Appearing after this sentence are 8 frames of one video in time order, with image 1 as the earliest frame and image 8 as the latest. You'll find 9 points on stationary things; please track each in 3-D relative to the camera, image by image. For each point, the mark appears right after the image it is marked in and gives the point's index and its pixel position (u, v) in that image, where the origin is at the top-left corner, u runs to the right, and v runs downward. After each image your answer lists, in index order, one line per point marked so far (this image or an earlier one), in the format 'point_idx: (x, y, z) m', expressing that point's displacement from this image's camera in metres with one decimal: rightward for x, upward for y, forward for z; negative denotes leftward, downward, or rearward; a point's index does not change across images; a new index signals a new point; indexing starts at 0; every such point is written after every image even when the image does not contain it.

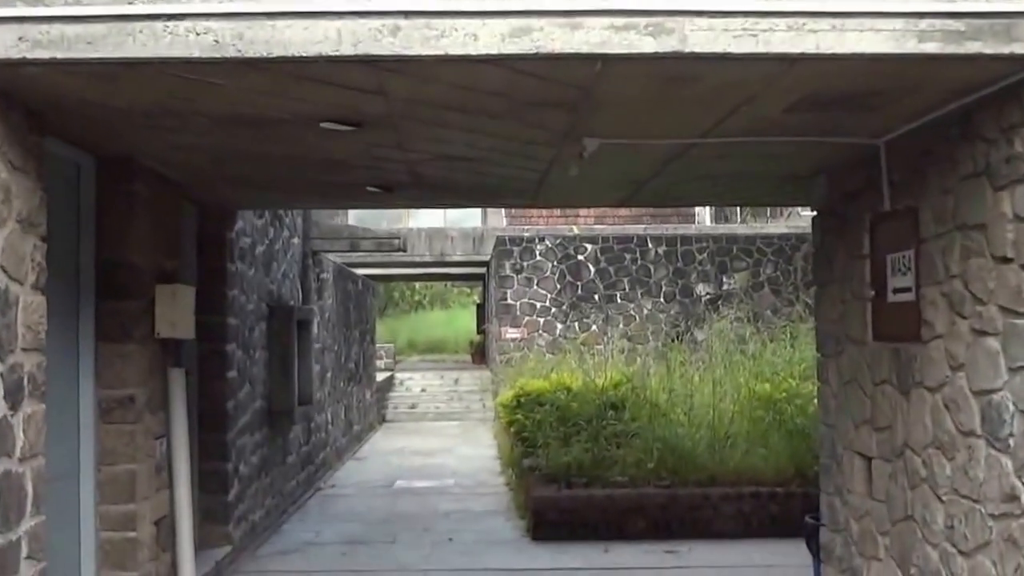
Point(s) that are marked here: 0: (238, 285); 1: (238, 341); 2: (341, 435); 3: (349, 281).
0: (-0.8, 0.0, +4.6) m
1: (-0.8, -0.2, +4.6) m
2: (-0.9, -0.8, +8.9) m
3: (-1.0, 0.0, +10.0) m
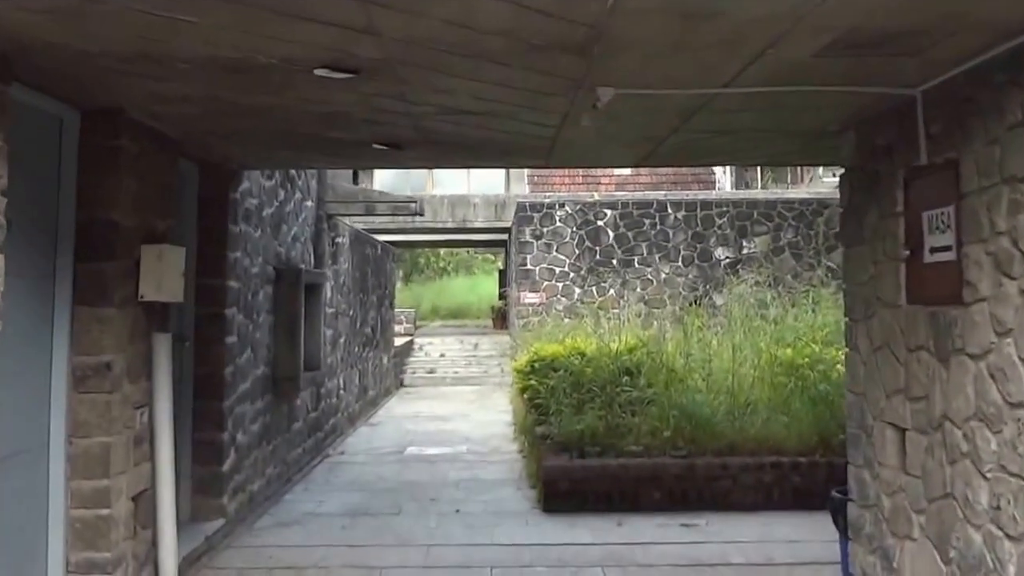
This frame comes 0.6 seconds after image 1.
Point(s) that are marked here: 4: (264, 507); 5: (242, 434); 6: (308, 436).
0: (-0.8, +0.1, +4.4) m
1: (-0.8, 0.0, +4.4) m
2: (-0.9, -0.6, +8.8) m
3: (-0.9, +0.3, +9.8) m
4: (-0.8, -0.7, +5.1) m
5: (-0.8, -0.4, +4.6) m
6: (-0.8, -0.6, +6.6) m
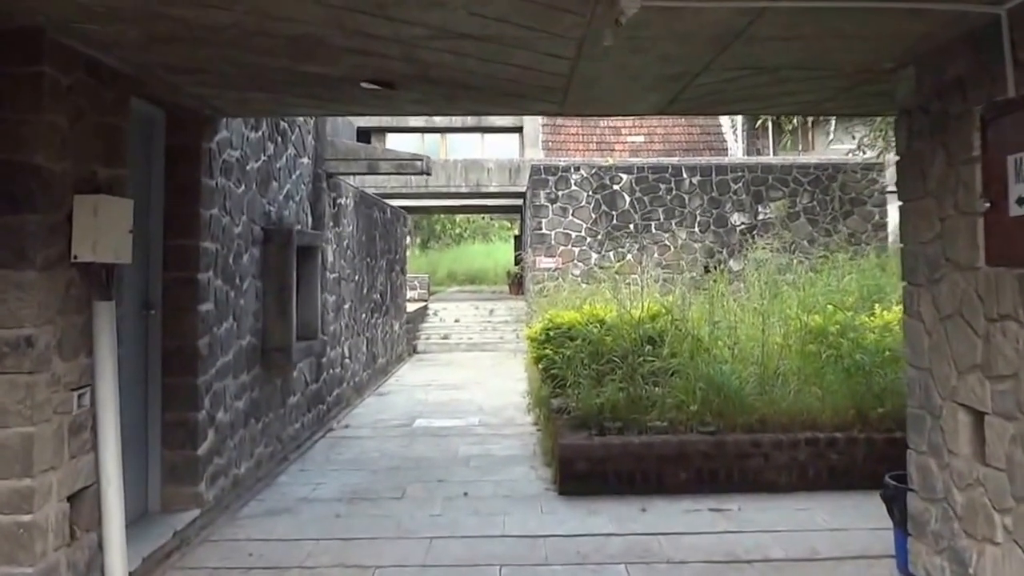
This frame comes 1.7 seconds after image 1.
0: (-0.8, +0.2, +4.0) m
1: (-0.8, 0.0, +4.0) m
2: (-0.8, -0.4, +8.3) m
3: (-0.8, +0.5, +9.3) m
4: (-0.8, -0.6, +4.6) m
5: (-0.8, -0.3, +4.1) m
6: (-0.8, -0.5, +6.2) m
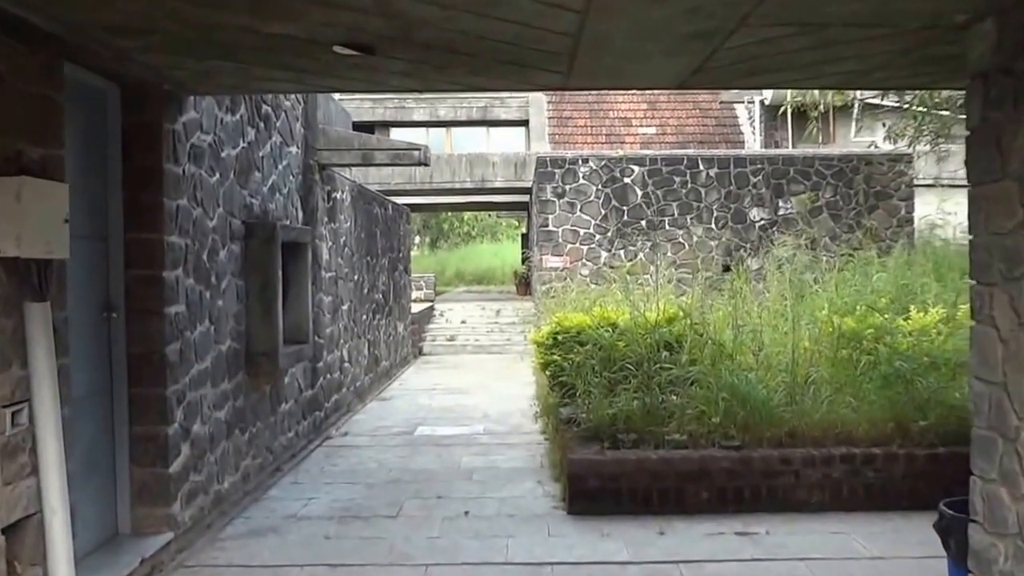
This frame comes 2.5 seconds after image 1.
0: (-0.7, +0.2, +3.6) m
1: (-0.8, 0.0, +3.6) m
2: (-0.8, -0.4, +7.9) m
3: (-0.8, +0.5, +8.9) m
4: (-0.8, -0.6, +4.2) m
5: (-0.8, -0.3, +3.8) m
6: (-0.8, -0.5, +5.8) m
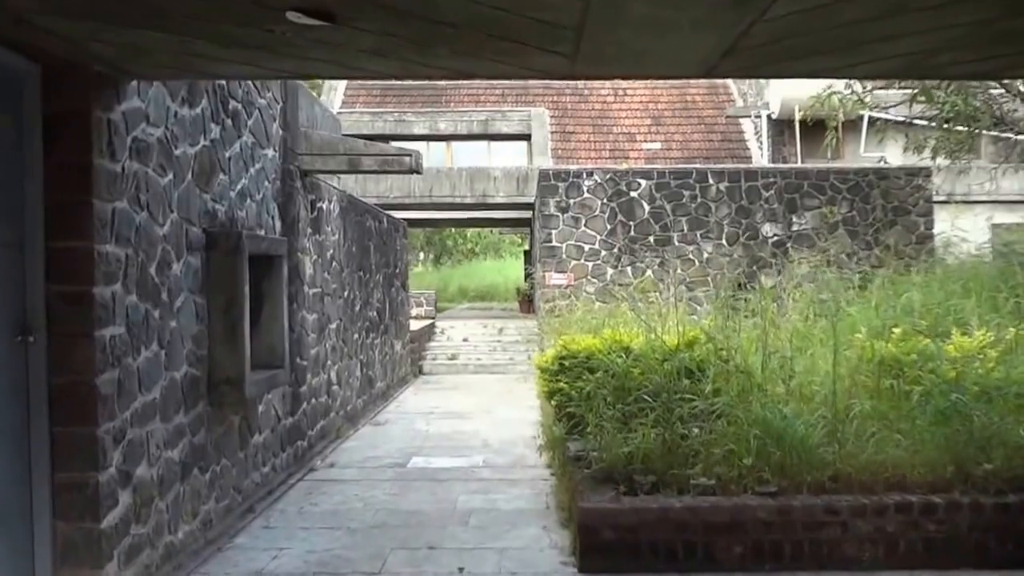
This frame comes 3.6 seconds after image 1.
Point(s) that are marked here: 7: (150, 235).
0: (-0.7, +0.2, +3.0) m
1: (-0.8, 0.0, +3.0) m
2: (-0.7, -0.5, +7.4) m
3: (-0.8, +0.4, +8.4) m
4: (-0.8, -0.6, +3.7) m
5: (-0.8, -0.4, +3.2) m
6: (-0.8, -0.5, +5.2) m
7: (-0.8, +0.1, +3.3) m
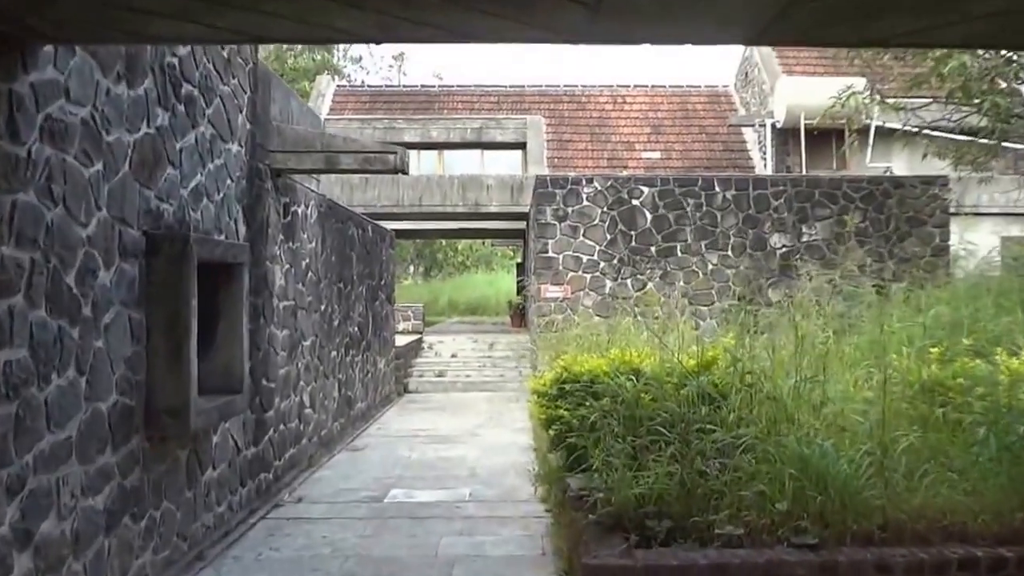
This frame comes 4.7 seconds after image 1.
0: (-0.8, +0.2, +2.4) m
1: (-0.8, 0.0, +2.5) m
2: (-0.8, -0.6, +6.8) m
3: (-0.8, +0.3, +7.8) m
4: (-0.8, -0.7, +3.1) m
5: (-0.8, -0.4, +2.6) m
6: (-0.8, -0.6, +4.6) m
7: (-0.8, +0.1, +2.7) m
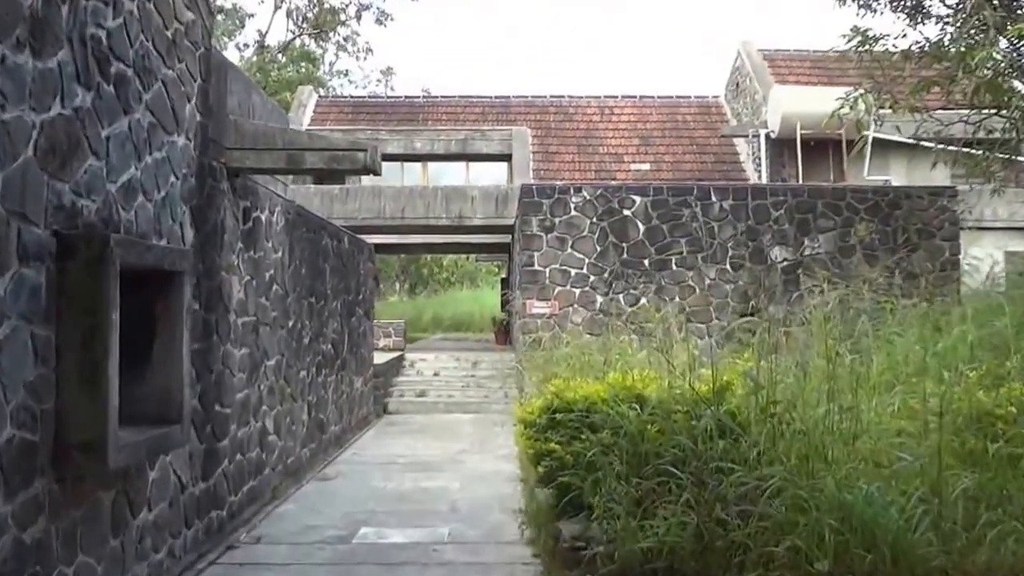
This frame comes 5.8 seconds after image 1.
0: (-0.8, +0.1, +1.9) m
1: (-0.8, 0.0, +1.9) m
2: (-0.8, -0.6, +6.2) m
3: (-0.9, +0.3, +7.2) m
4: (-0.8, -0.7, +2.5) m
5: (-0.8, -0.4, +2.0) m
6: (-0.8, -0.6, +4.1) m
7: (-0.8, +0.1, +2.2) m
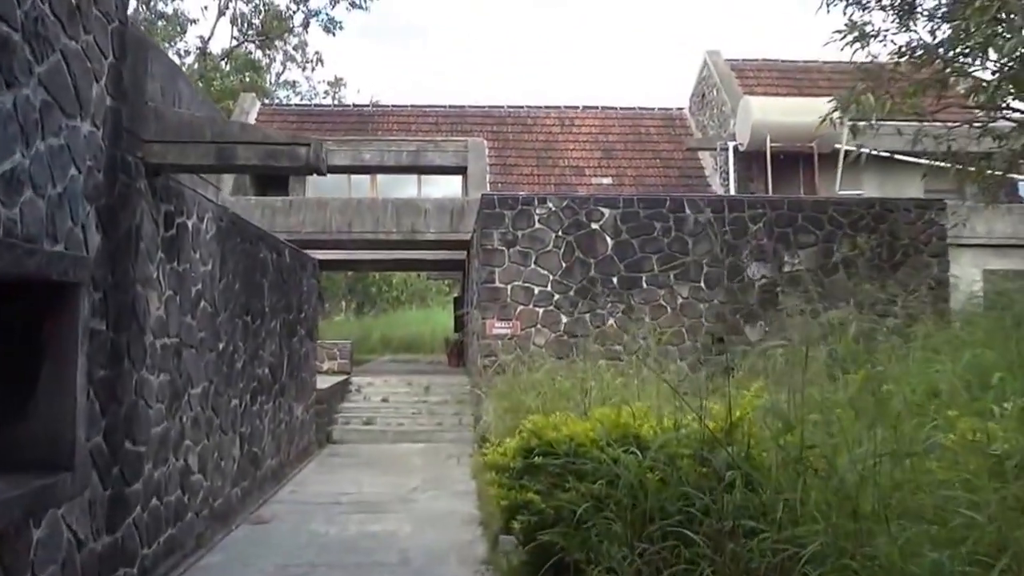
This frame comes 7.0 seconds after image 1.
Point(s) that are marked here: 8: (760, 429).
0: (-0.8, +0.1, +1.3) m
1: (-0.8, 0.0, +1.3) m
2: (-1.0, -0.7, +5.6) m
3: (-1.0, +0.2, +6.6) m
4: (-0.8, -0.7, +1.9) m
5: (-0.8, -0.4, +1.4) m
6: (-0.9, -0.6, +3.4) m
7: (-0.8, +0.1, +1.5) m
8: (+0.5, -0.3, +3.1) m
